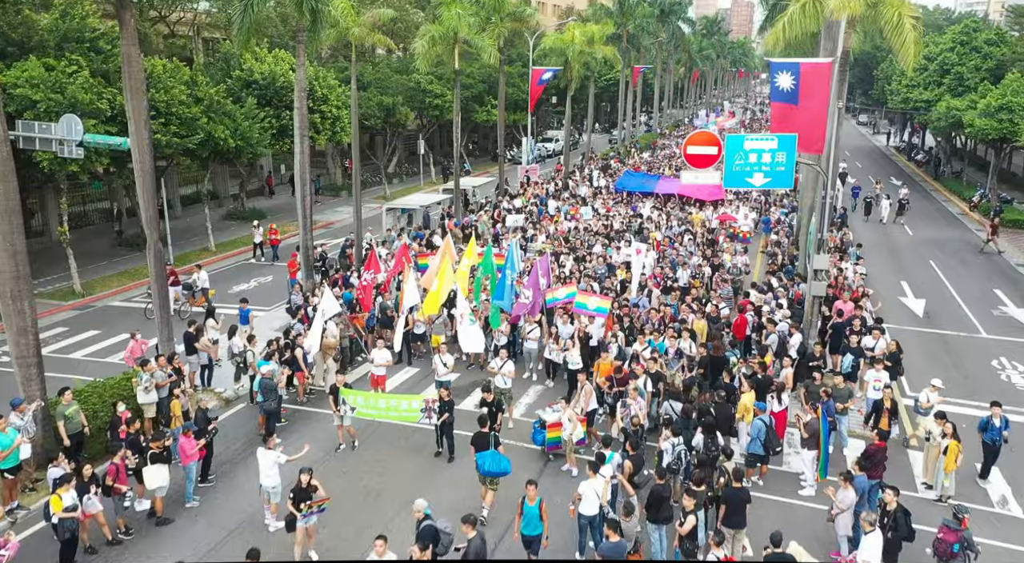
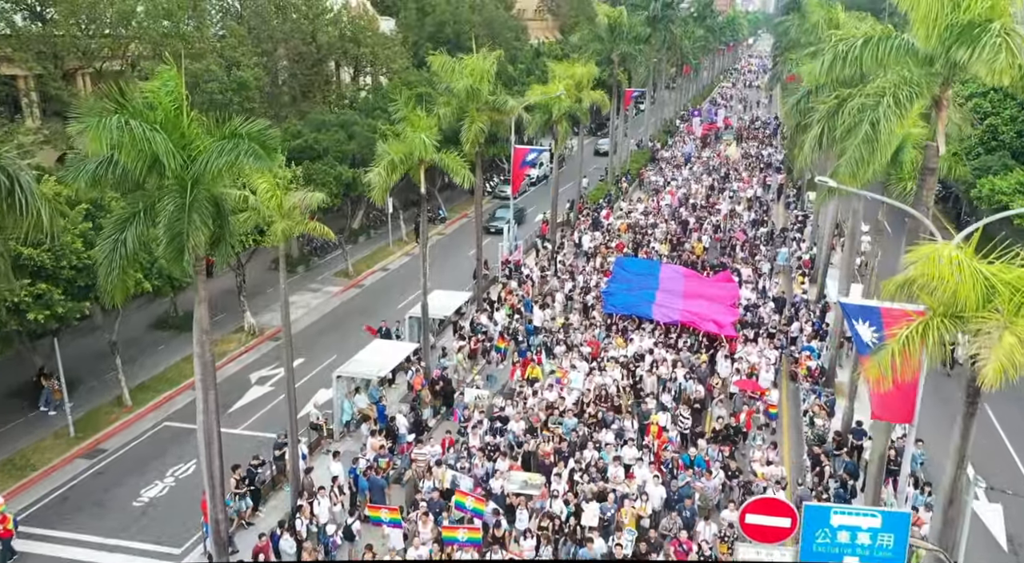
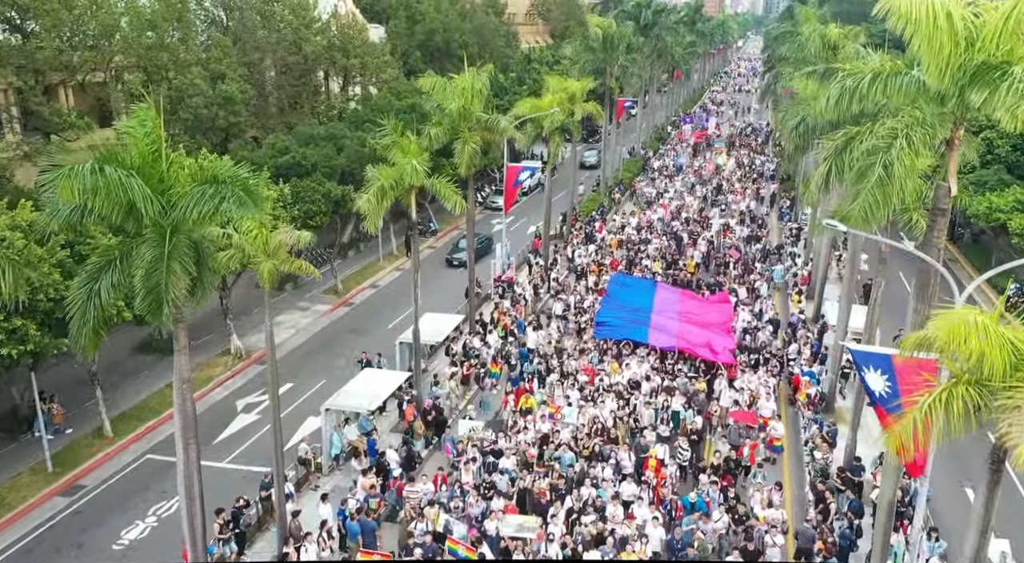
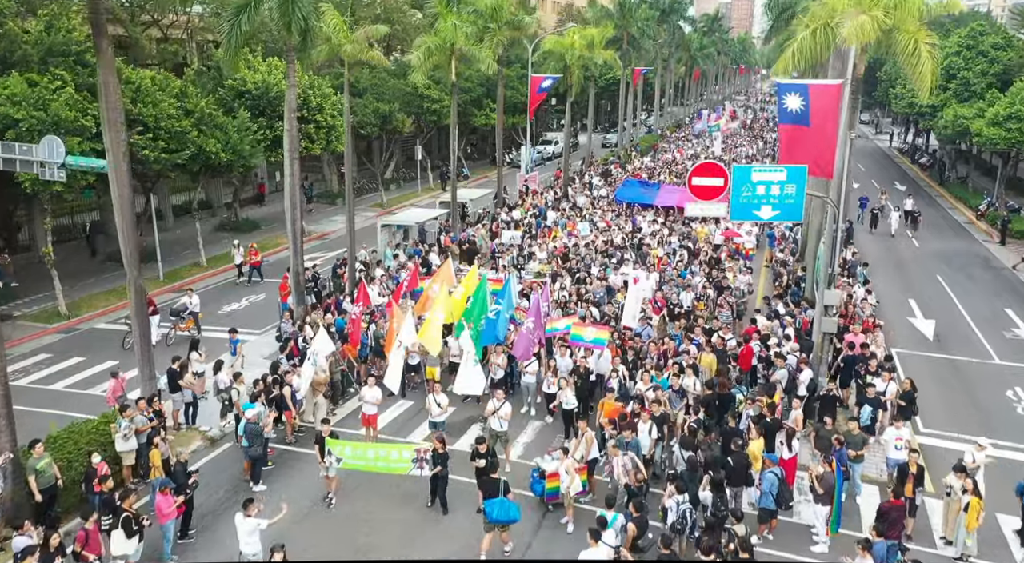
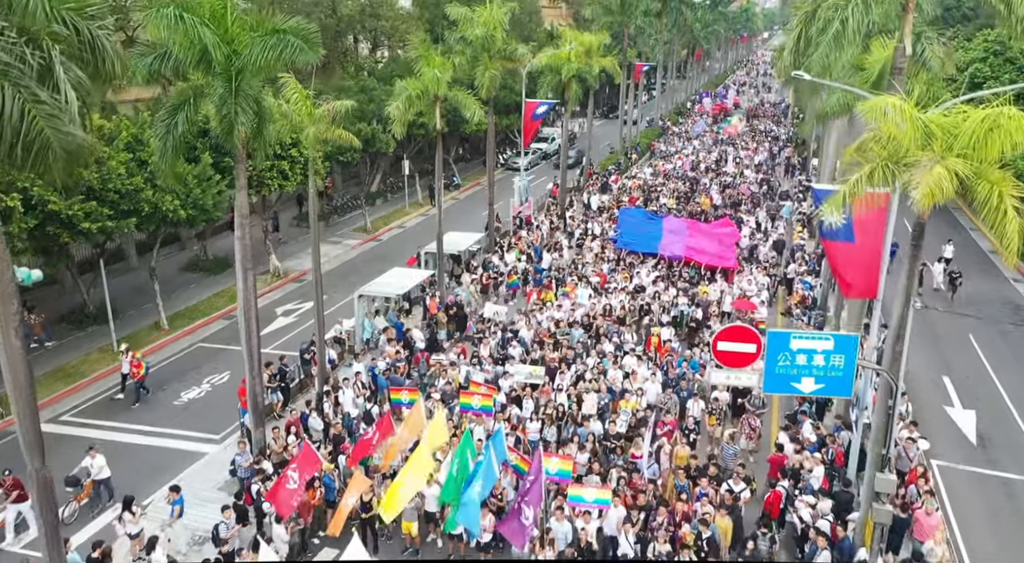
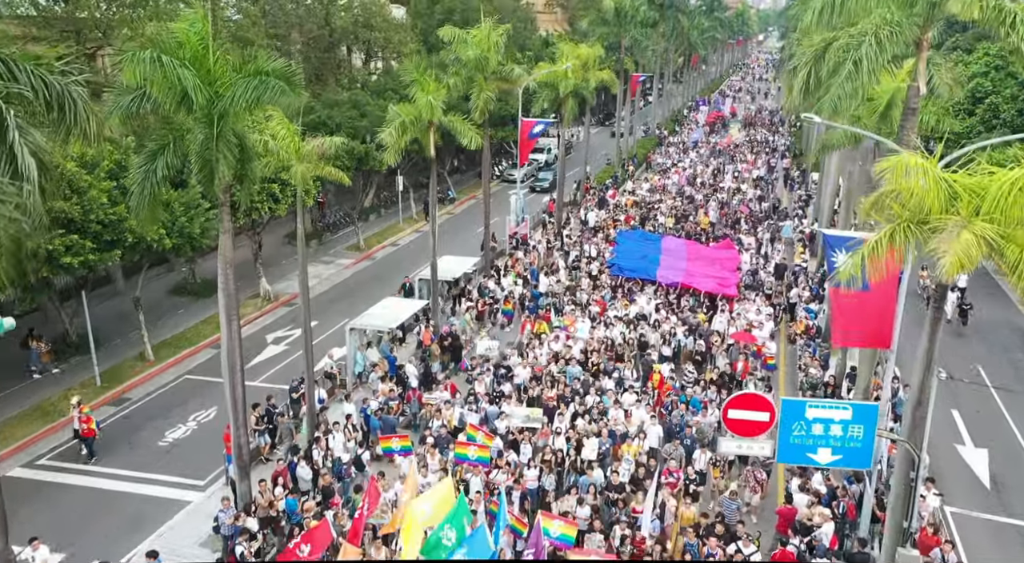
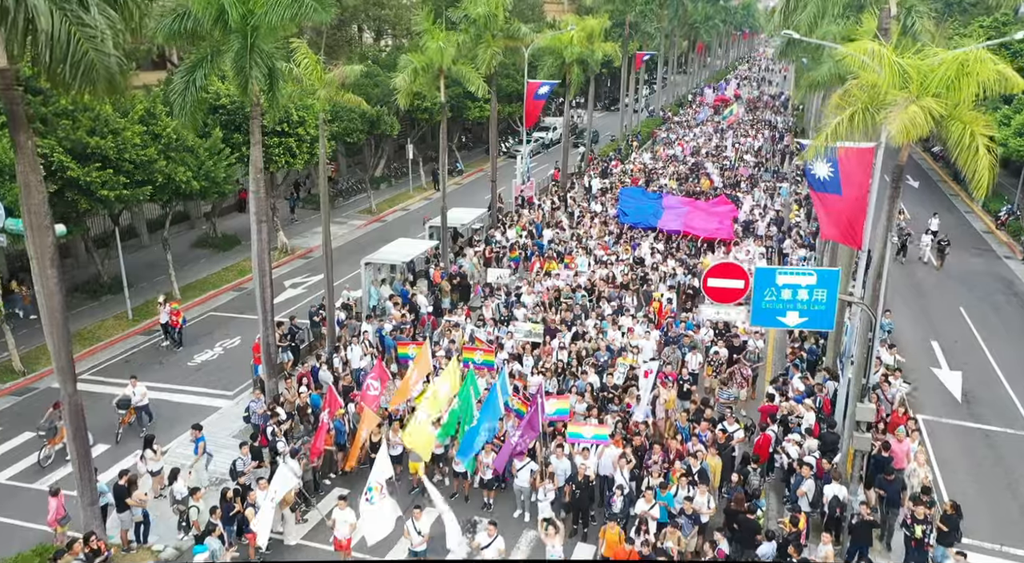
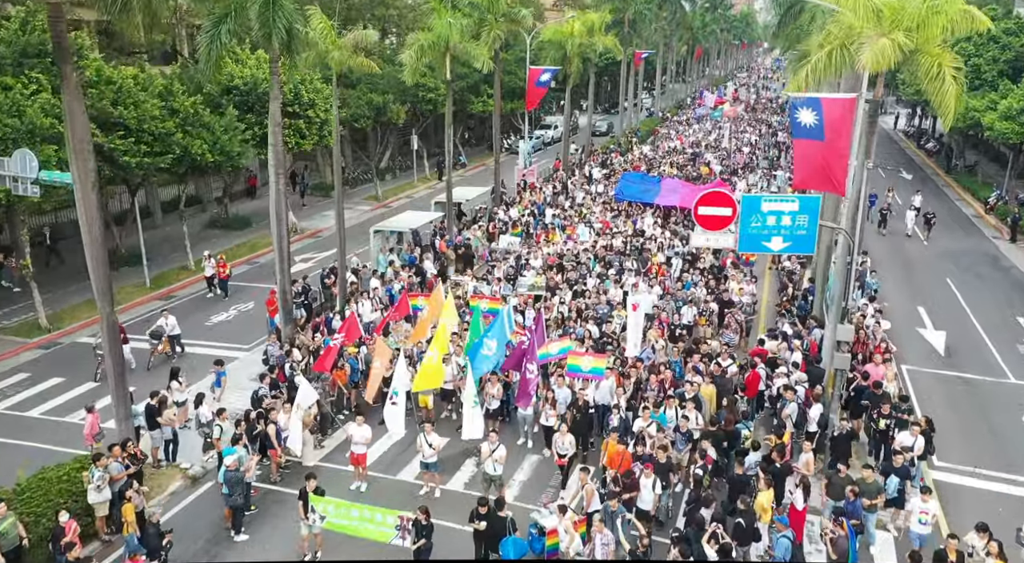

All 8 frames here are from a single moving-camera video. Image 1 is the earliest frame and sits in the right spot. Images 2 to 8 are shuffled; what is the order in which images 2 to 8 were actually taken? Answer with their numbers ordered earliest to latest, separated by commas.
4, 8, 7, 5, 6, 2, 3
